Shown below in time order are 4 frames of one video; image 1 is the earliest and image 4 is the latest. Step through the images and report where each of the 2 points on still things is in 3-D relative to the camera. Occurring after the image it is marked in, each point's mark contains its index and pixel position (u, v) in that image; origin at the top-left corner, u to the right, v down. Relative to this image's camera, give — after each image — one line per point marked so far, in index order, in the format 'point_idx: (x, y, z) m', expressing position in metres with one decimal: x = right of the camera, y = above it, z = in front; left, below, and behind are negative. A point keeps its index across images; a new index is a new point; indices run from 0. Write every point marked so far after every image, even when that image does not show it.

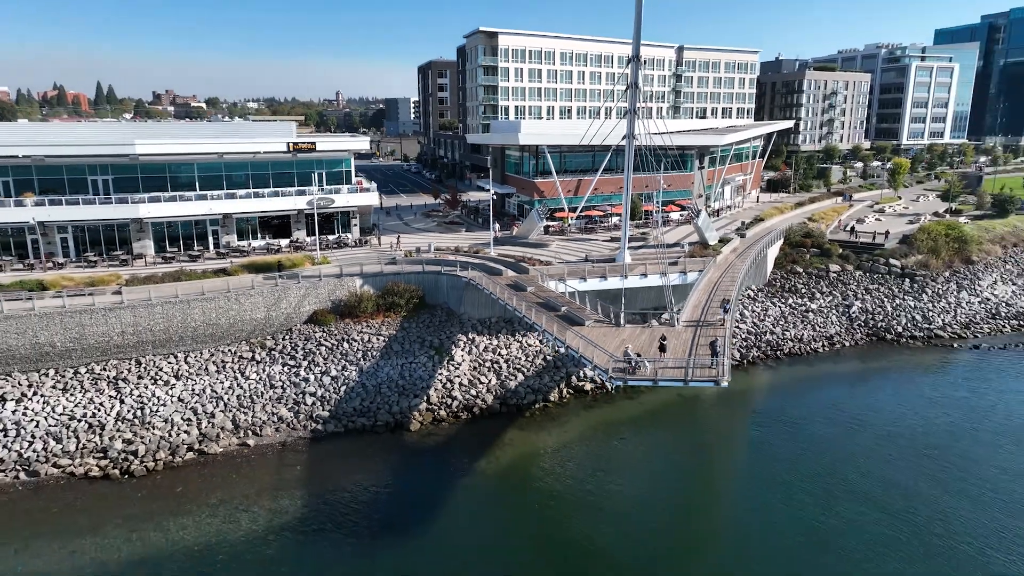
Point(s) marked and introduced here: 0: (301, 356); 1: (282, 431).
0: (-5.7, -1.8, +18.8) m
1: (-5.5, -3.4, +16.8) m
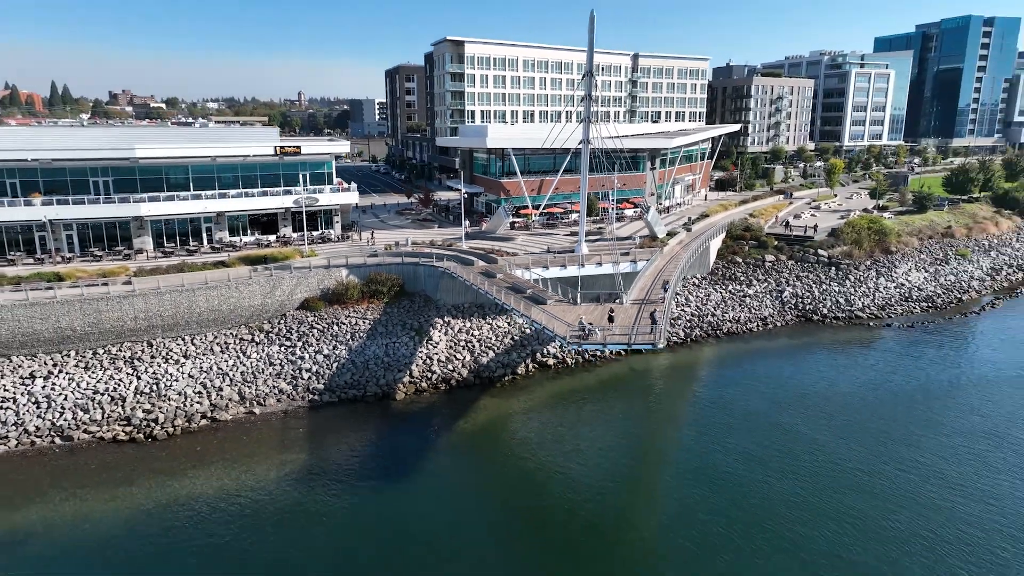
0: (-6.5, -1.5, +21.1) m
1: (-6.3, -3.1, +19.0) m
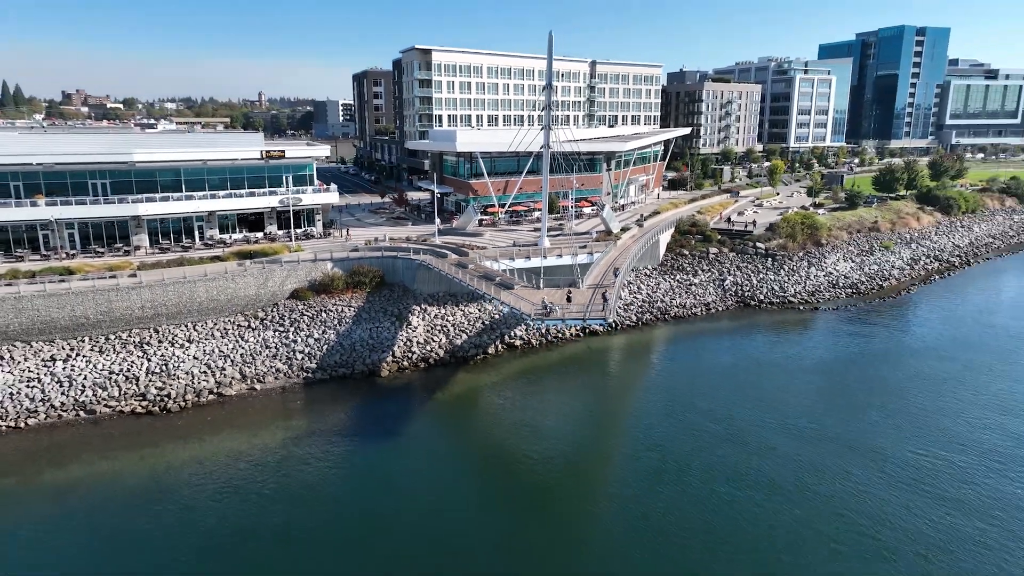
0: (-7.5, -1.2, +23.4) m
1: (-7.1, -2.8, +21.4) m
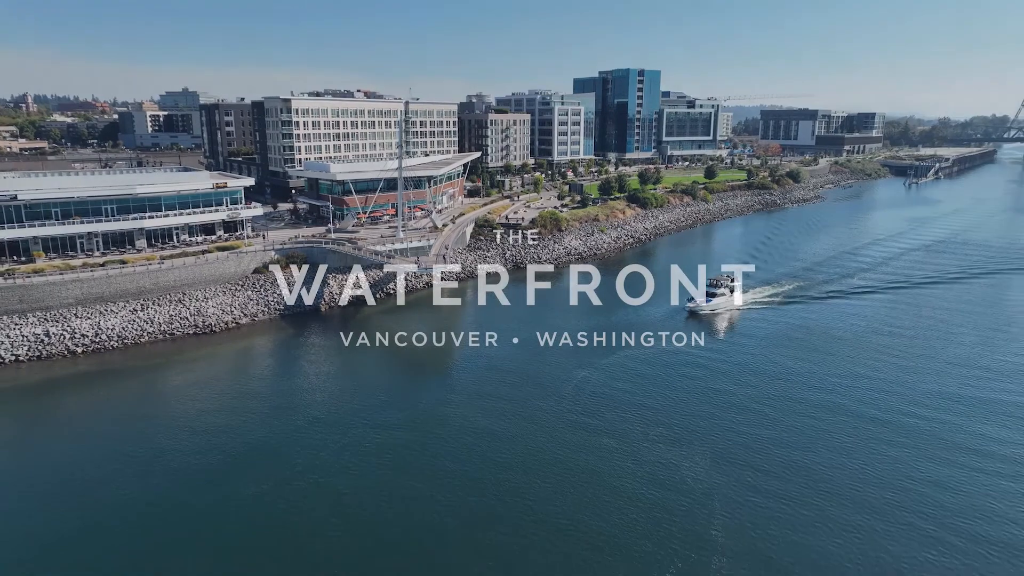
0: (-14.6, +0.1, +40.0) m
1: (-13.5, -1.5, +38.1) m
